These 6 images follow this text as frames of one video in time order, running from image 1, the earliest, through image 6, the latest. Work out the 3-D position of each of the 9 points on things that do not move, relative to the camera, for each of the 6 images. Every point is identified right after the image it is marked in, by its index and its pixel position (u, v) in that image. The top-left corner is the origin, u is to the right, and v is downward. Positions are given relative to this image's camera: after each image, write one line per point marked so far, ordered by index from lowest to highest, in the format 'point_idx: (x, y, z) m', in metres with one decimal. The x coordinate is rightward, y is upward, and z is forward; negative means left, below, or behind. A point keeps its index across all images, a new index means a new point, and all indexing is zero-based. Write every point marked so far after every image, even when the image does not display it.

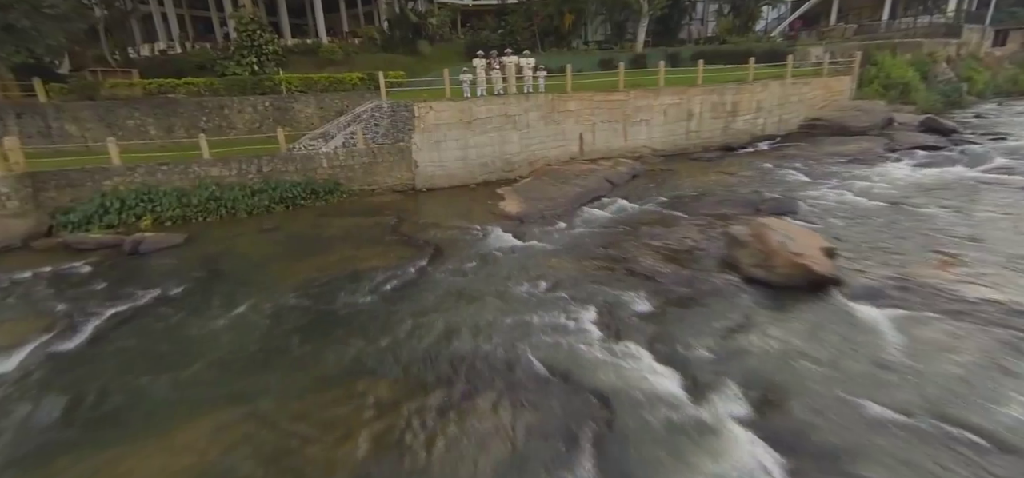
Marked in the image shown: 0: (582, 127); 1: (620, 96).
0: (+2.6, +4.2, +17.6) m
1: (+4.1, +5.5, +17.7) m
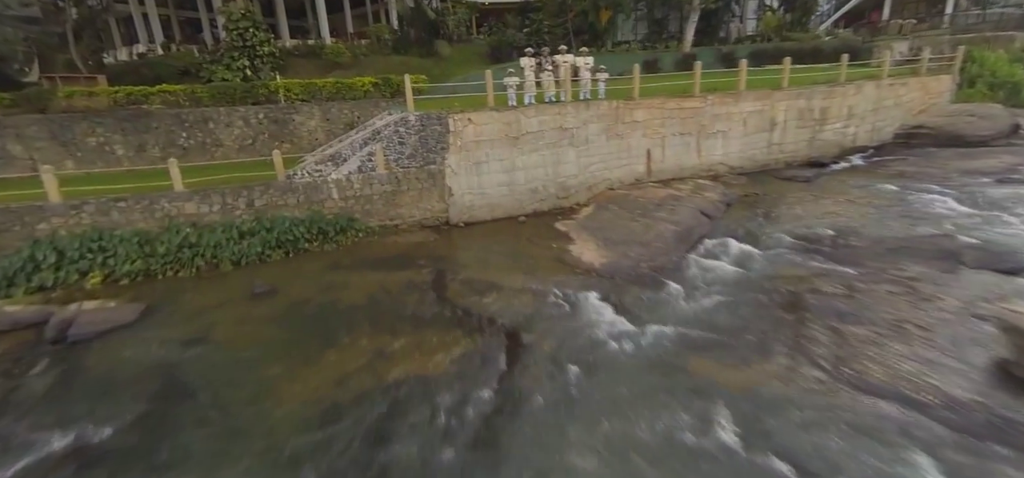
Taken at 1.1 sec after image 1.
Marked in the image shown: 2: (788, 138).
0: (+4.2, +3.0, +14.3) m
1: (+5.7, +4.3, +14.4) m
2: (+9.7, +3.6, +16.2) m
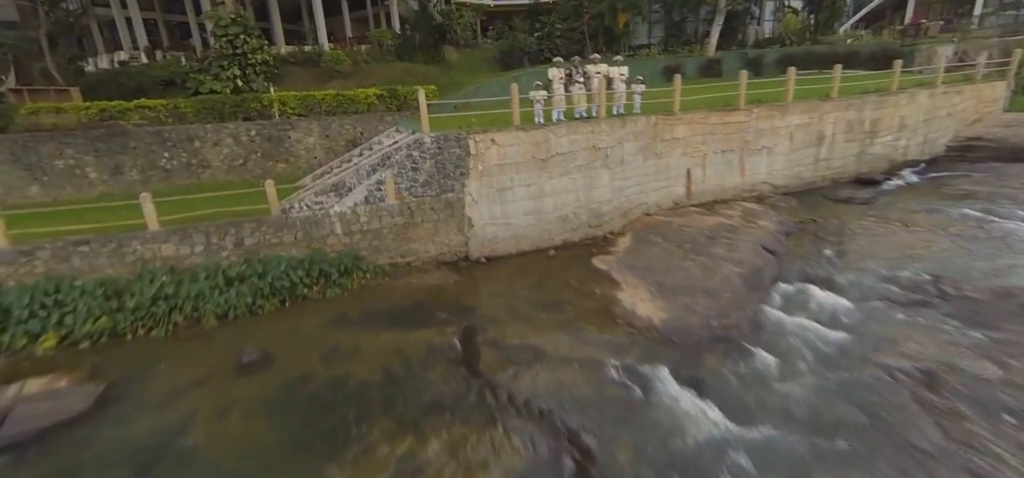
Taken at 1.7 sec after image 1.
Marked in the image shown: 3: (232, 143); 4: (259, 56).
0: (+4.9, +2.1, +12.7) m
1: (+6.3, +3.4, +12.9) m
2: (+10.3, +2.7, +14.7) m
3: (-8.2, +2.8, +13.6) m
4: (-9.2, +6.7, +16.9) m
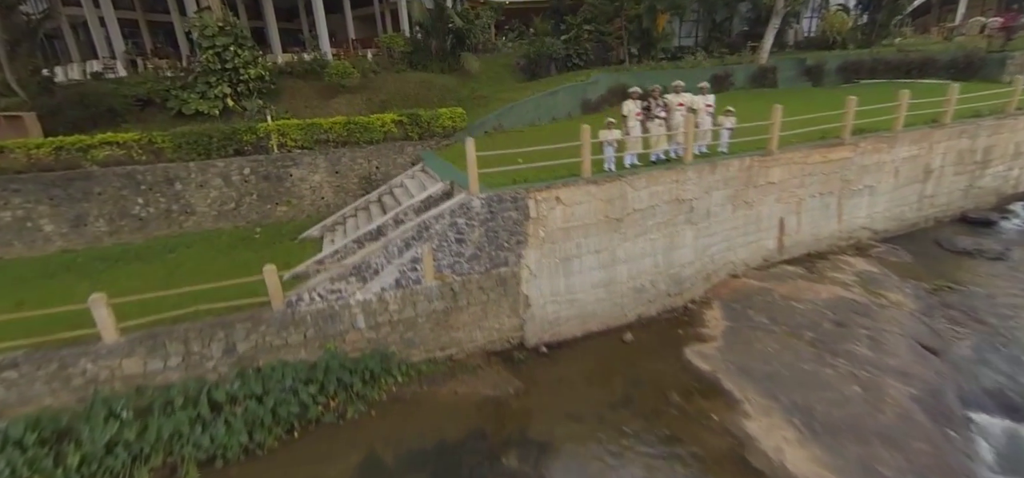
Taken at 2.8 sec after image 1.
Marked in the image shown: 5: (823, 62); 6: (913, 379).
0: (+6.1, +0.7, +10.3) m
1: (+7.5, +2.0, +10.5) m
2: (+11.5, +1.4, +12.4) m
3: (-7.0, +1.3, +11.2) m
4: (-8.1, +5.2, +14.4) m
5: (+12.7, +7.2, +18.9) m
6: (+5.8, -2.0, +6.7) m
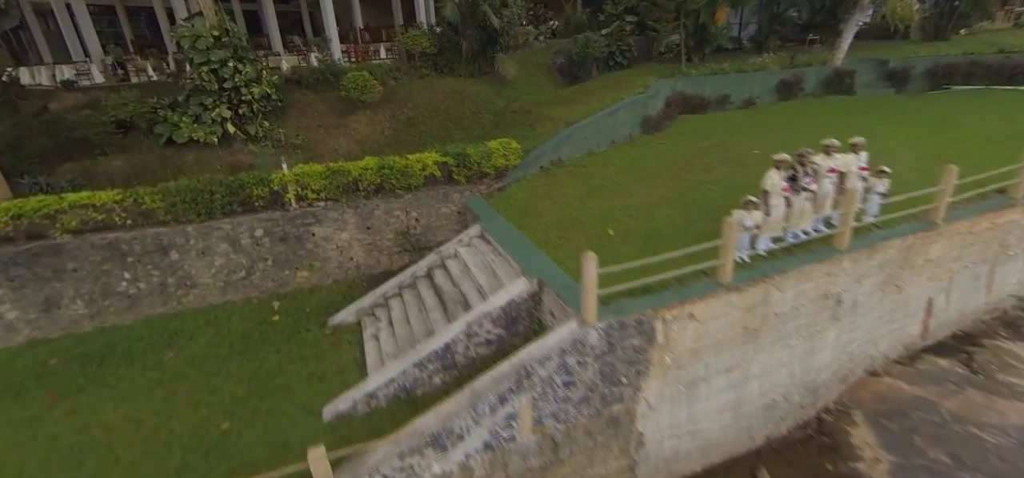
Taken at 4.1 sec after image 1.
0: (+7.6, -0.9, +8.3) m
1: (+9.1, +0.4, +8.4) m
2: (+13.0, -0.1, +10.3) m
3: (-5.5, -0.2, +9.0) m
4: (-6.6, +3.8, +11.9) m
5: (+14.1, +6.2, +16.5) m
6: (+7.3, -3.8, +4.8) m
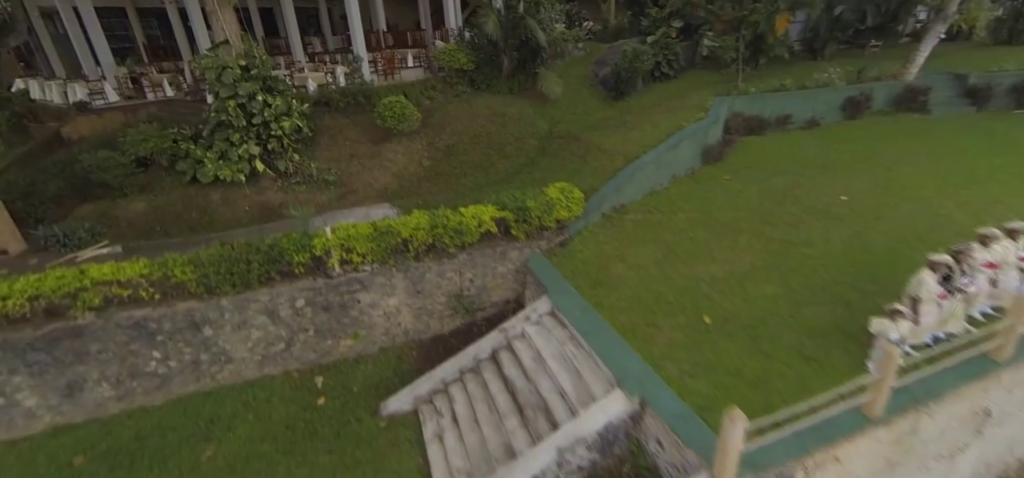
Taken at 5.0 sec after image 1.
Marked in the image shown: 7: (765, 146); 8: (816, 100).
0: (+8.8, -2.2, +7.2) m
1: (+10.3, -0.9, +7.2) m
2: (+14.3, -1.4, +9.1) m
3: (-4.3, -1.5, +8.0) m
4: (-5.3, +2.7, +10.8) m
5: (+15.5, +5.1, +15.0) m
6: (+8.5, -5.3, +3.8) m
7: (+7.6, +2.8, +13.9) m
8: (+9.8, +4.5, +14.9) m
